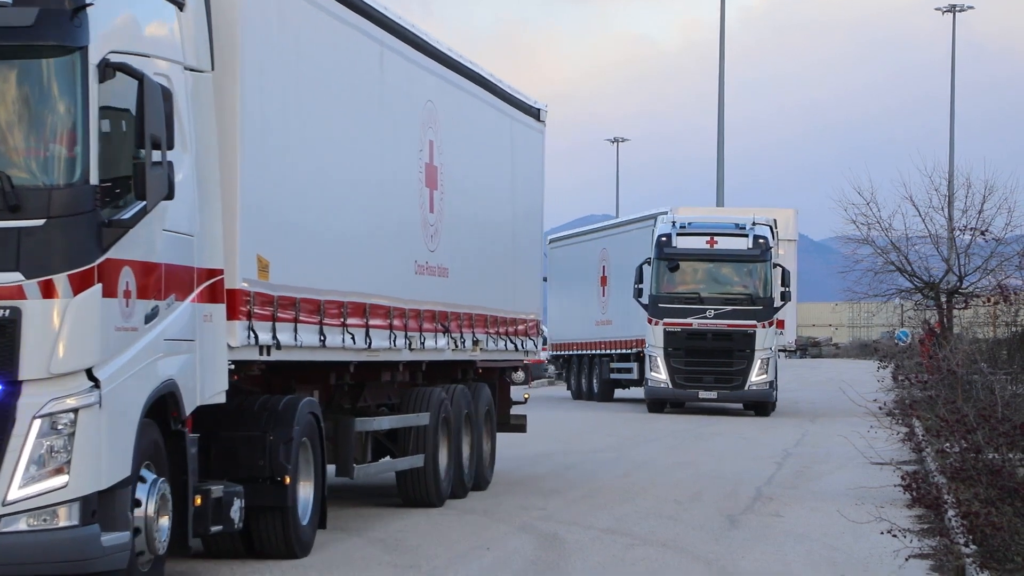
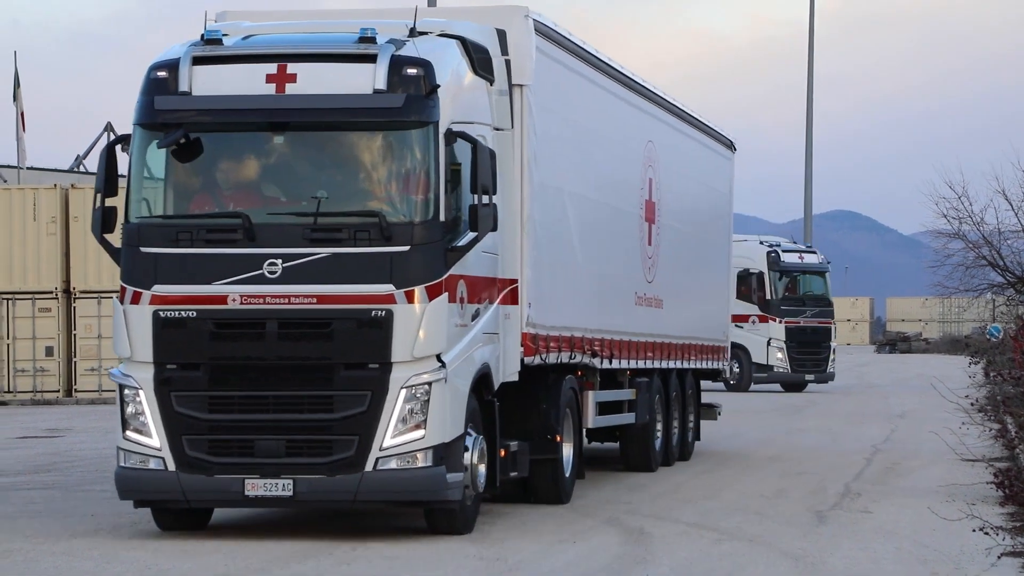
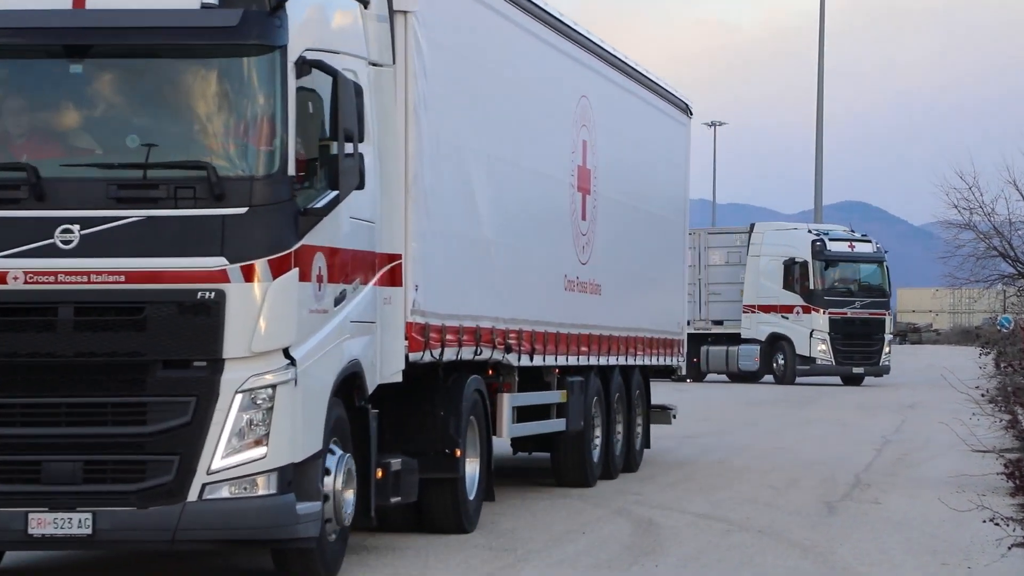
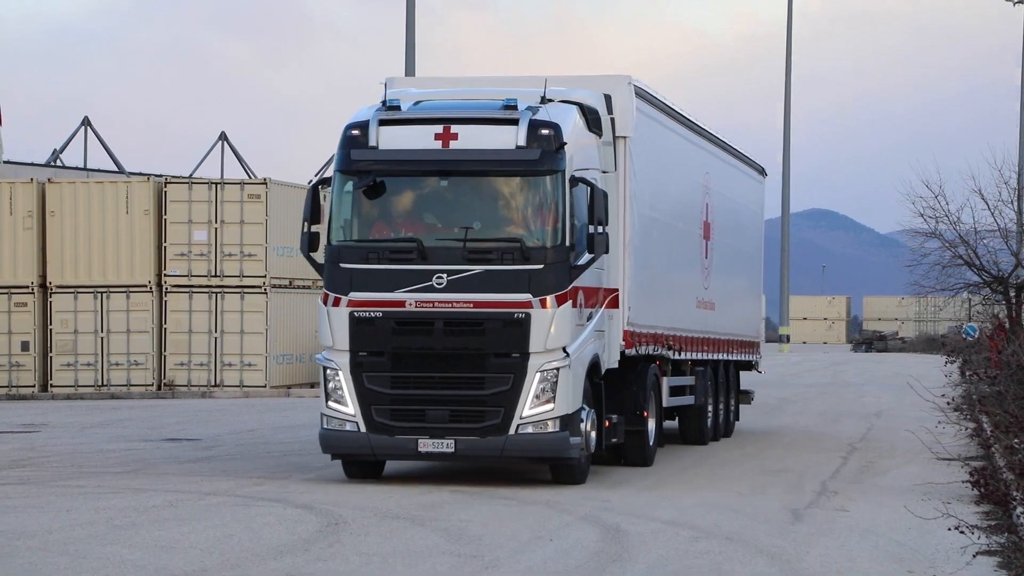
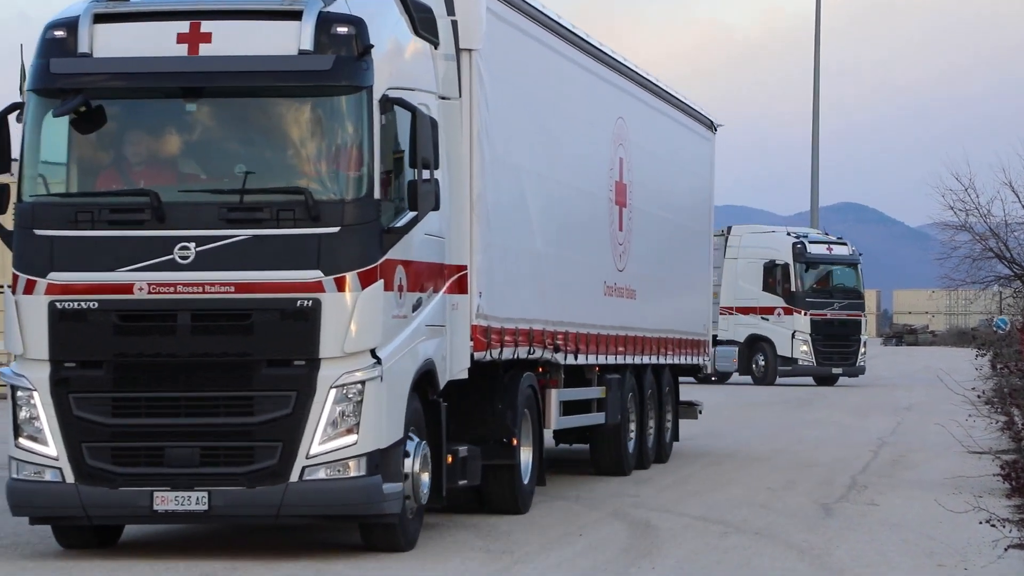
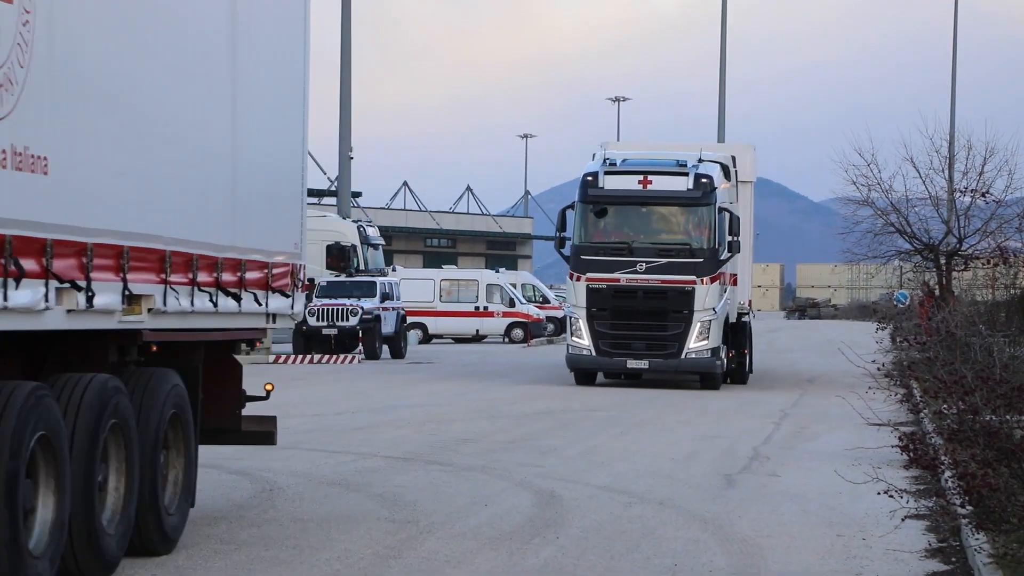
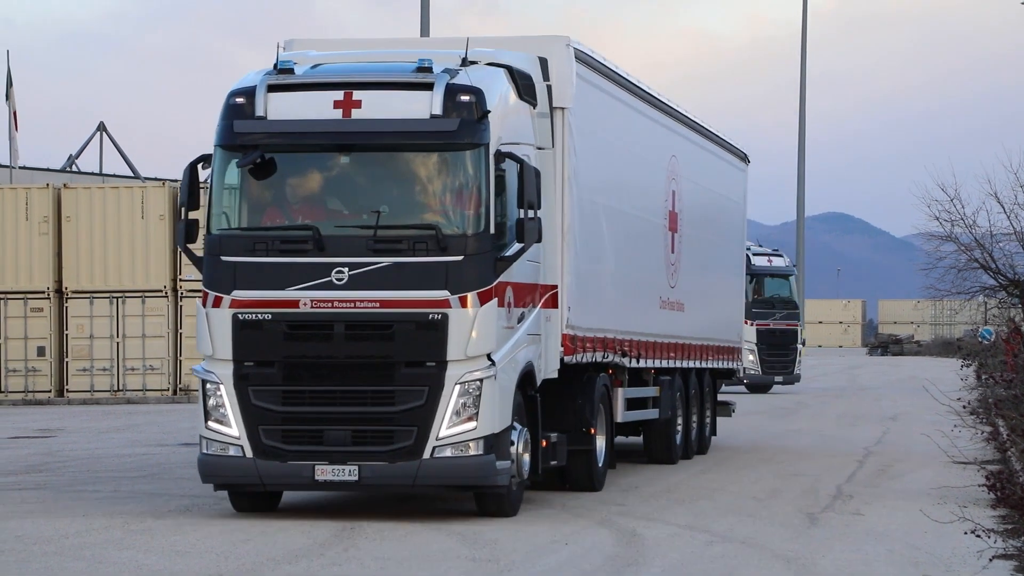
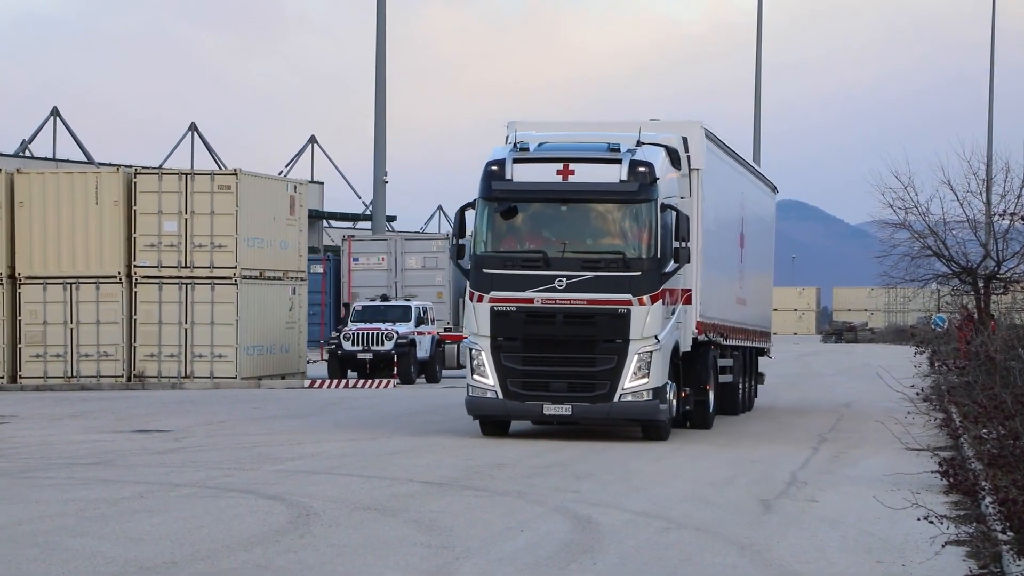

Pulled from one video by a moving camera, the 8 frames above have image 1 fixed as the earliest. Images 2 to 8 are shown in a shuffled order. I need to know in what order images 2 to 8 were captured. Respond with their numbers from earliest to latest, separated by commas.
6, 8, 4, 7, 2, 5, 3
